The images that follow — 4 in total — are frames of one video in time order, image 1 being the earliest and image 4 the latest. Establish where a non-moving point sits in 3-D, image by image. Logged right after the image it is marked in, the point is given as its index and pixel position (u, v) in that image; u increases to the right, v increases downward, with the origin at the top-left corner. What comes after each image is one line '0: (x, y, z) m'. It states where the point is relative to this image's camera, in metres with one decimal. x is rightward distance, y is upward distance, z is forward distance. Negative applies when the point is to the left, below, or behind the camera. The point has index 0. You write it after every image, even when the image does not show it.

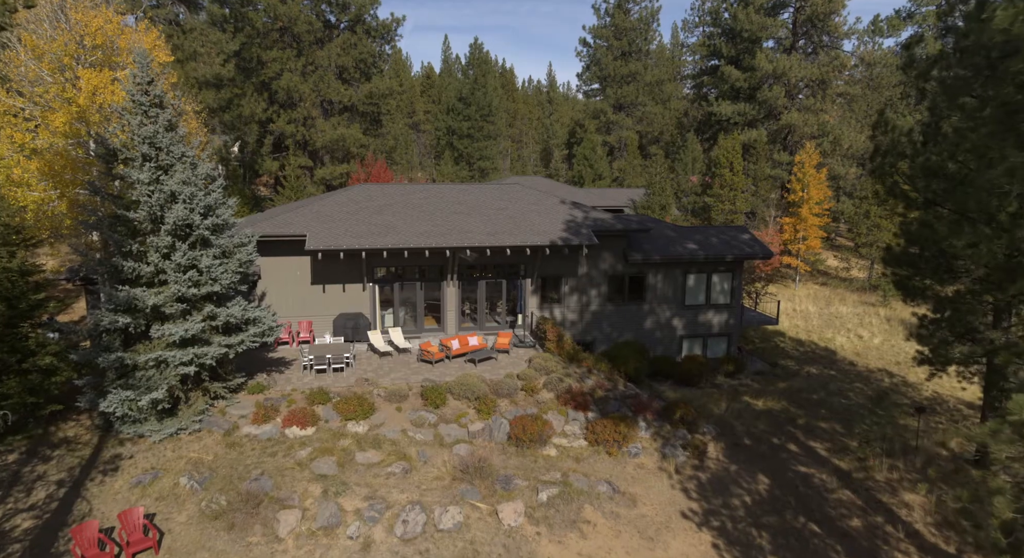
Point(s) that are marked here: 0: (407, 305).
0: (-3.7, -0.9, +18.9) m
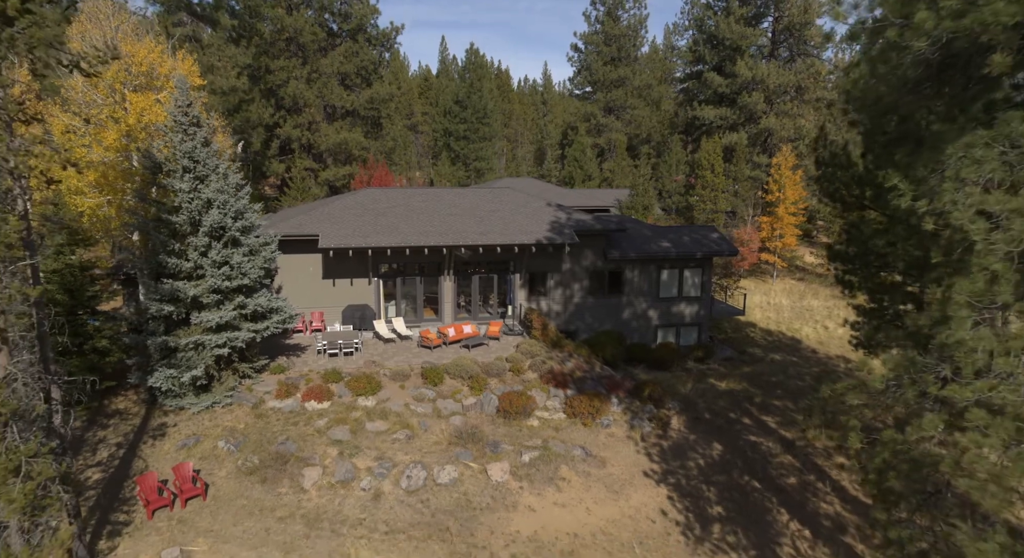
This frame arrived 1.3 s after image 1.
0: (-4.1, -0.7, +21.0) m
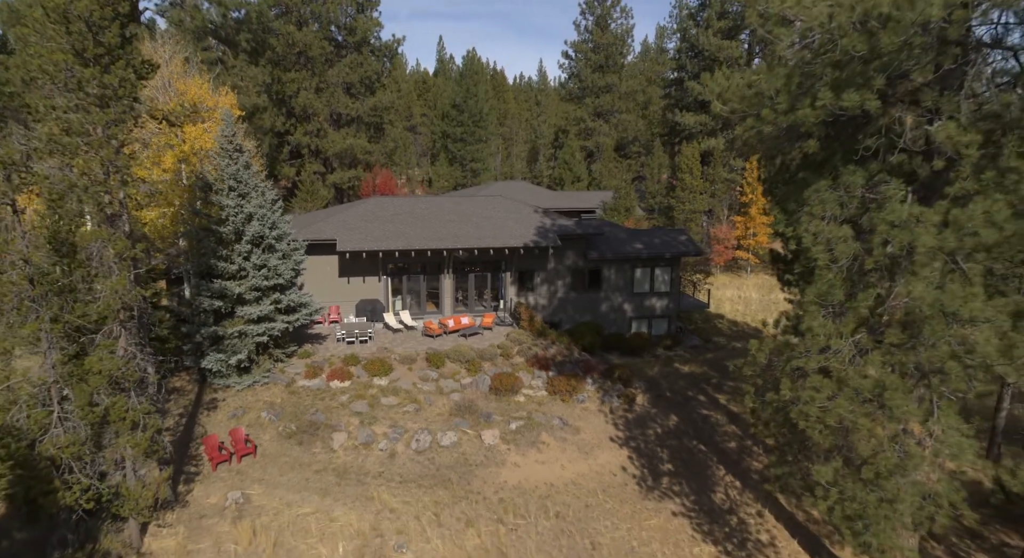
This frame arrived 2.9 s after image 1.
0: (-4.5, -0.6, +24.1) m
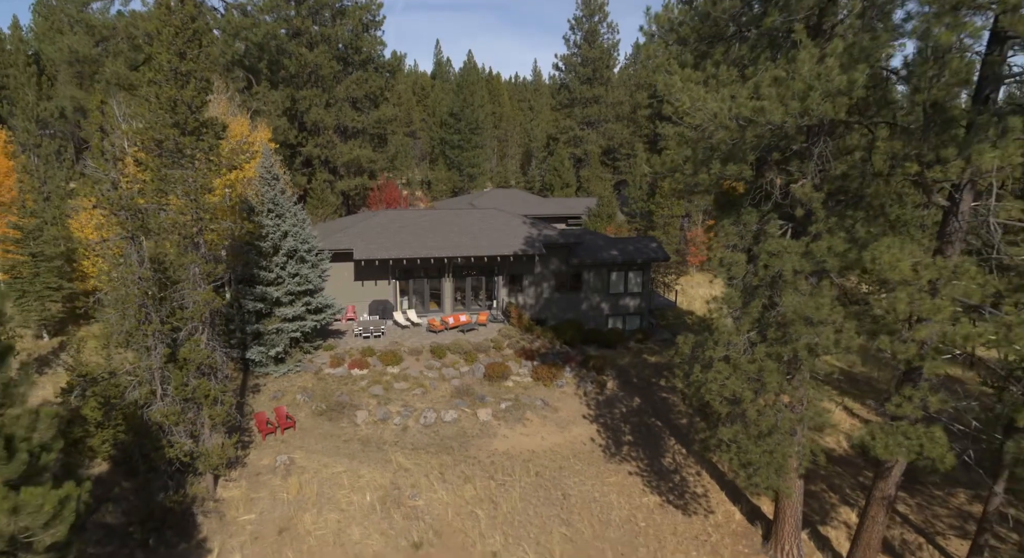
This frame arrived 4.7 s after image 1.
0: (-4.9, -0.8, +27.7) m
